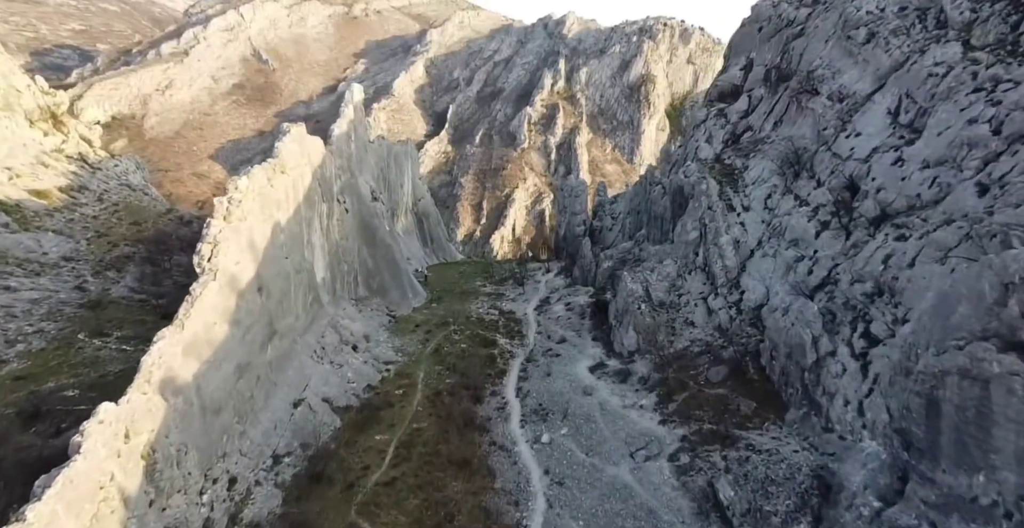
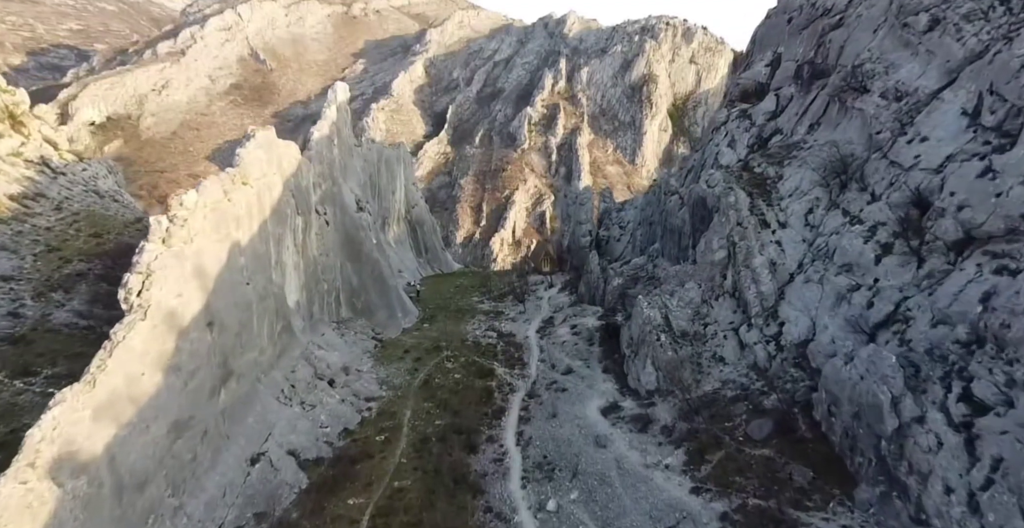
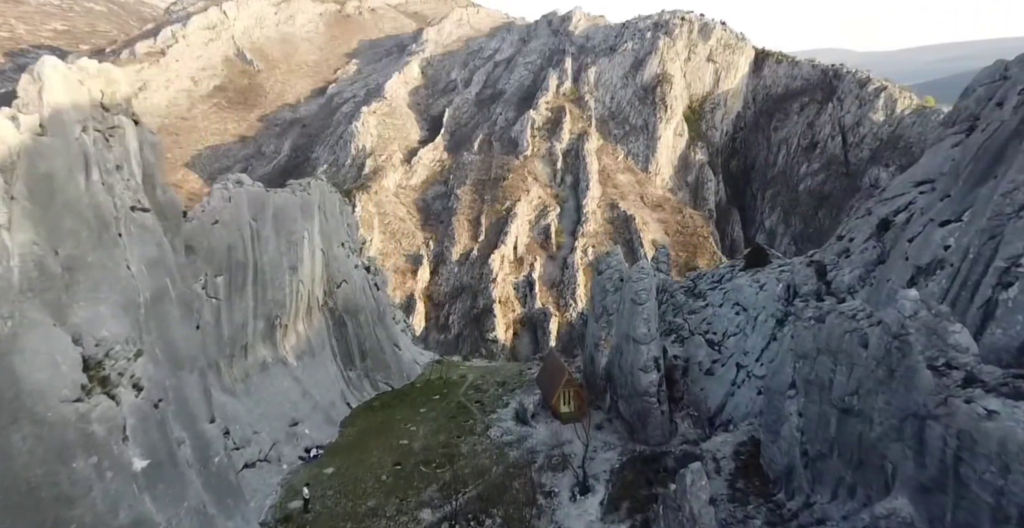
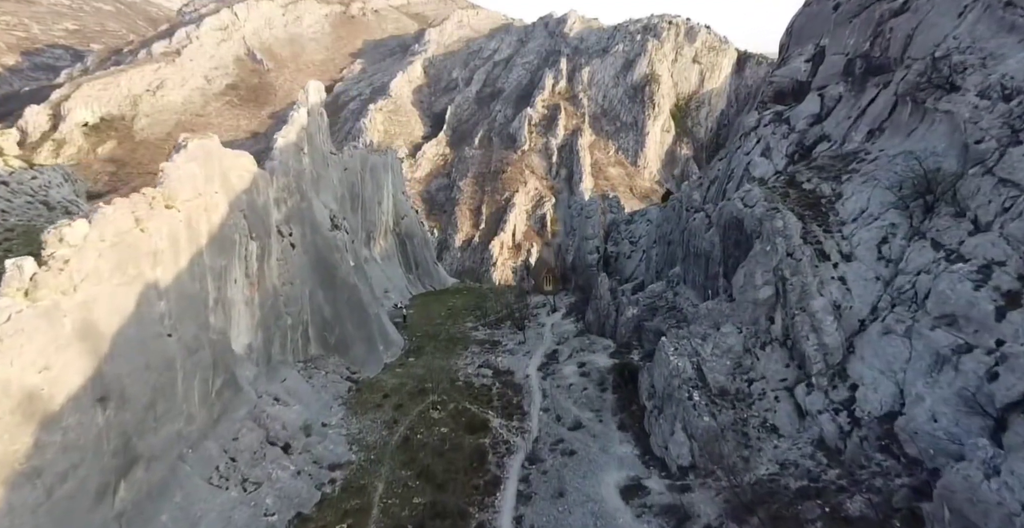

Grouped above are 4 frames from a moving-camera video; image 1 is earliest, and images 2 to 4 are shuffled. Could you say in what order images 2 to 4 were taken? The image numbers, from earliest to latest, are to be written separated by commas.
2, 4, 3
